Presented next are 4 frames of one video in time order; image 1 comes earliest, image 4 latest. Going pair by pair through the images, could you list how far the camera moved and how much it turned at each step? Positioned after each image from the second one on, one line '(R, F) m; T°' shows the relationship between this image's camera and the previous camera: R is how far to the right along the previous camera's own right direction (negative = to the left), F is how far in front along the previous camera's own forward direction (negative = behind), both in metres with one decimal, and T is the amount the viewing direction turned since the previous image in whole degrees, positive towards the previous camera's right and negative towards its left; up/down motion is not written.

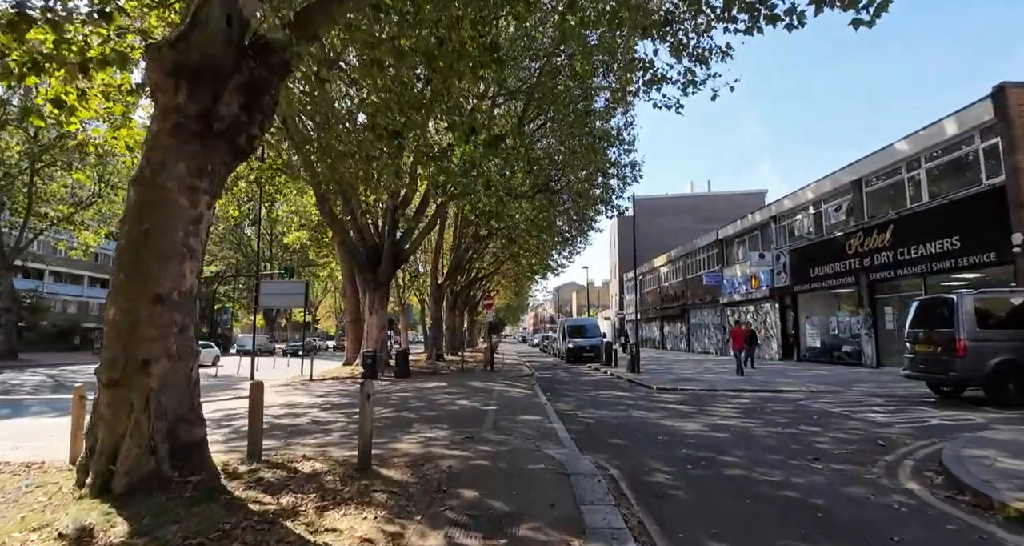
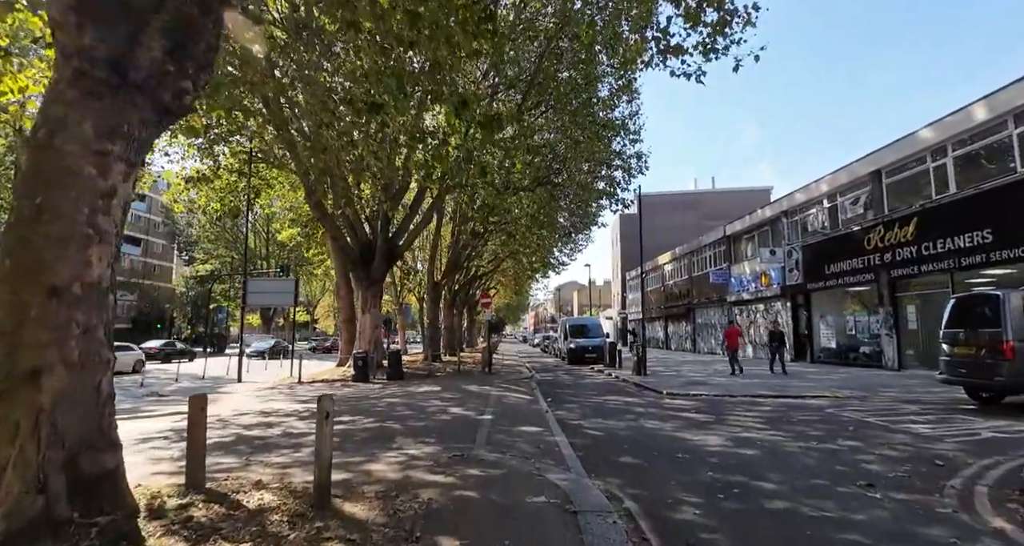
(+0.1, +1.1) m; 0°
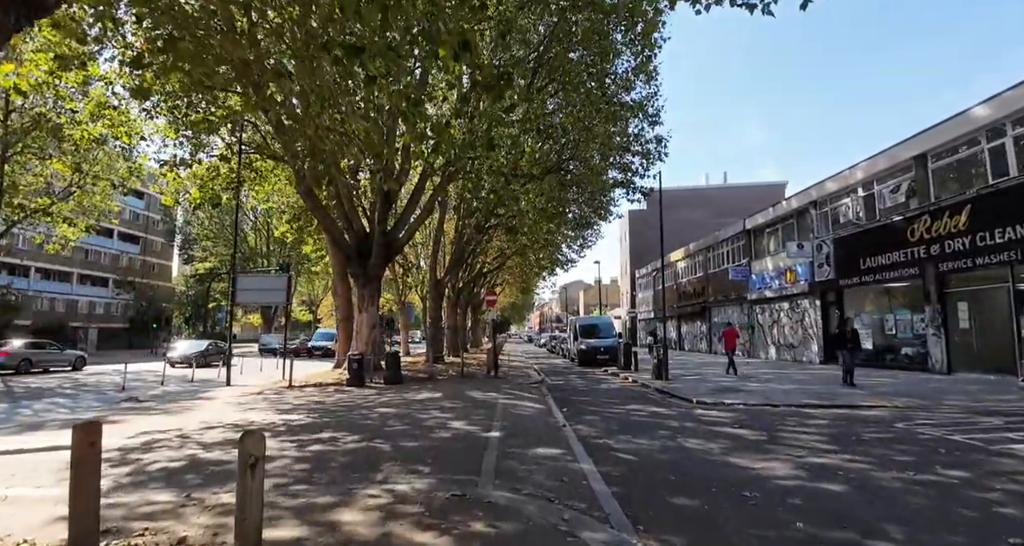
(-0.1, +1.6) m; 0°
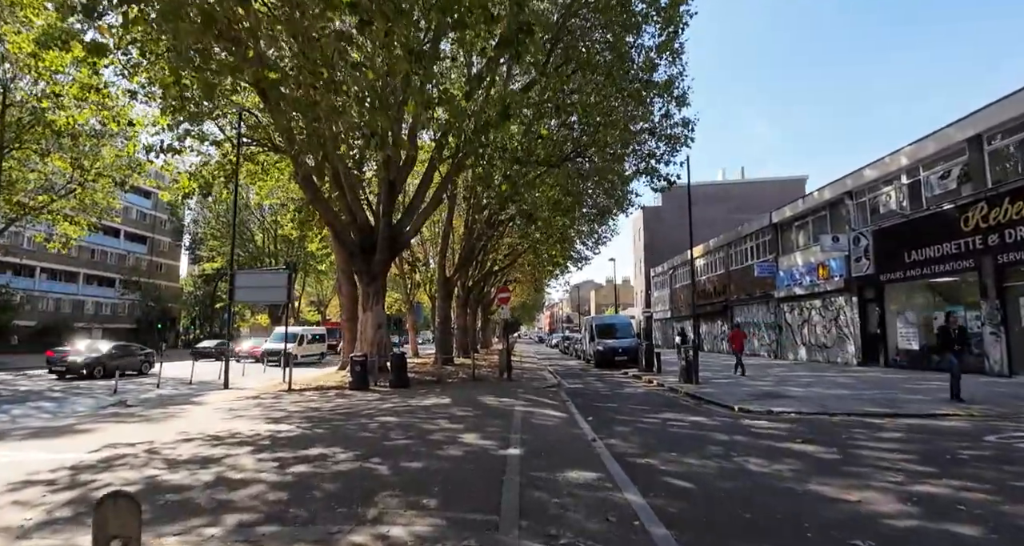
(-0.2, +1.3) m; -1°
